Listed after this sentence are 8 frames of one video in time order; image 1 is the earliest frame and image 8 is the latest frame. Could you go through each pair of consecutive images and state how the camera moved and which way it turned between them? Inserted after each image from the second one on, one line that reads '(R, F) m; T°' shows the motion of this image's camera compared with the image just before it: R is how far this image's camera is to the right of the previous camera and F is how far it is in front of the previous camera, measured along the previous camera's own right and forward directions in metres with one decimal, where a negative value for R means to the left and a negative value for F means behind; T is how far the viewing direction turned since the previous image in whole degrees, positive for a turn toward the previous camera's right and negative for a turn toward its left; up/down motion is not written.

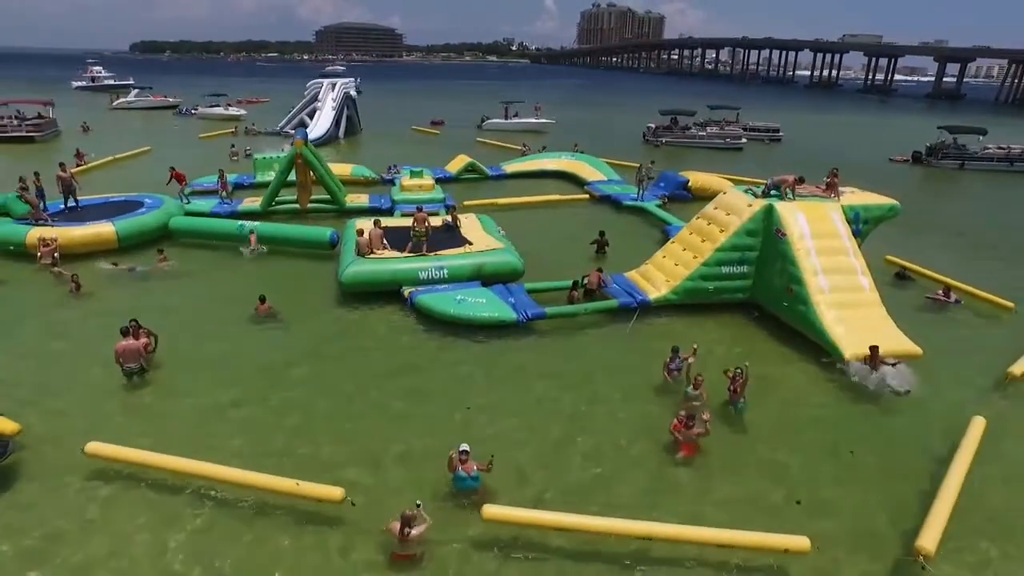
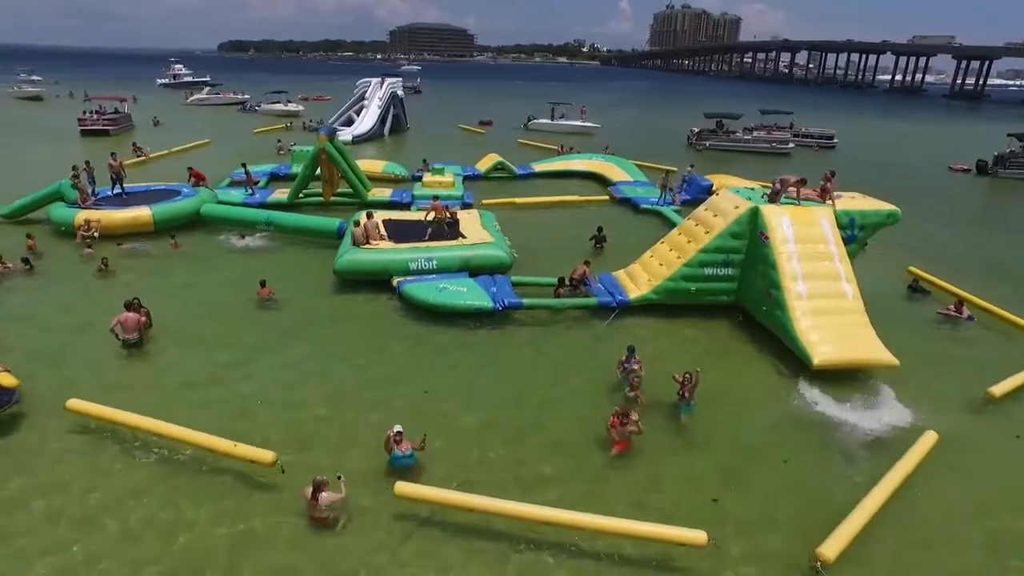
(+1.6, -0.3) m; -6°
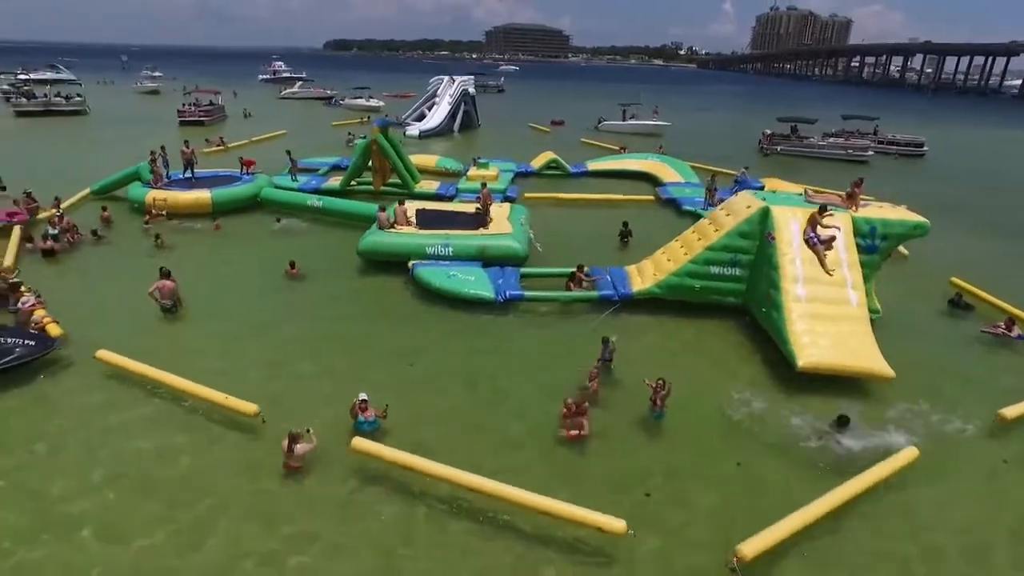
(+1.6, -0.3) m; -8°
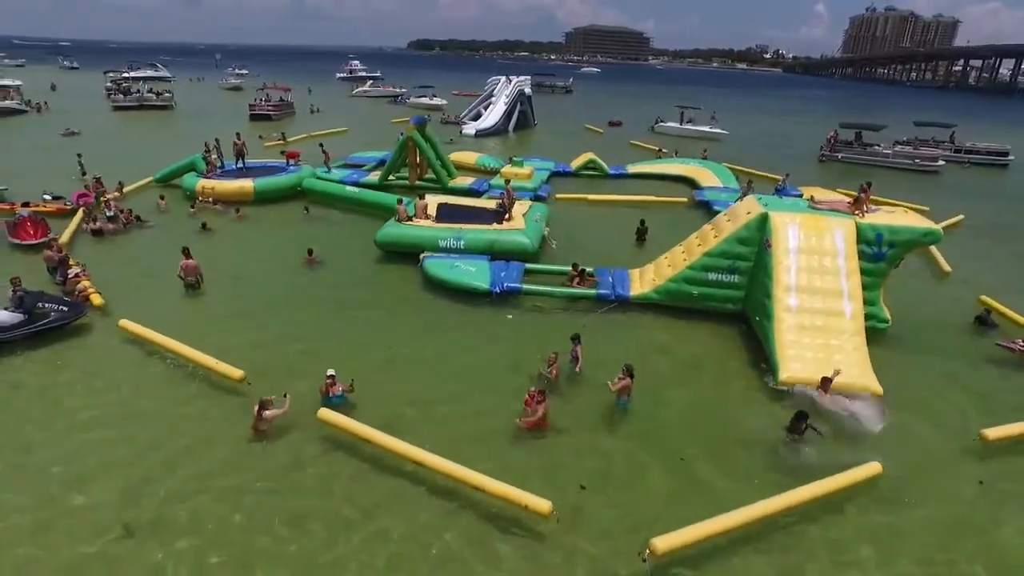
(+1.5, -0.2) m; -6°
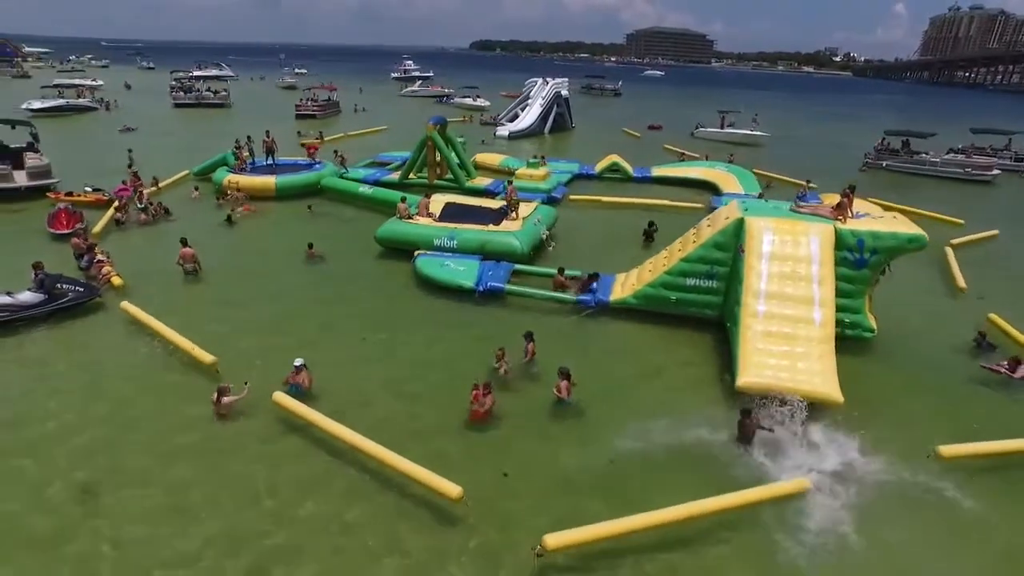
(+1.5, -0.2) m; -5°
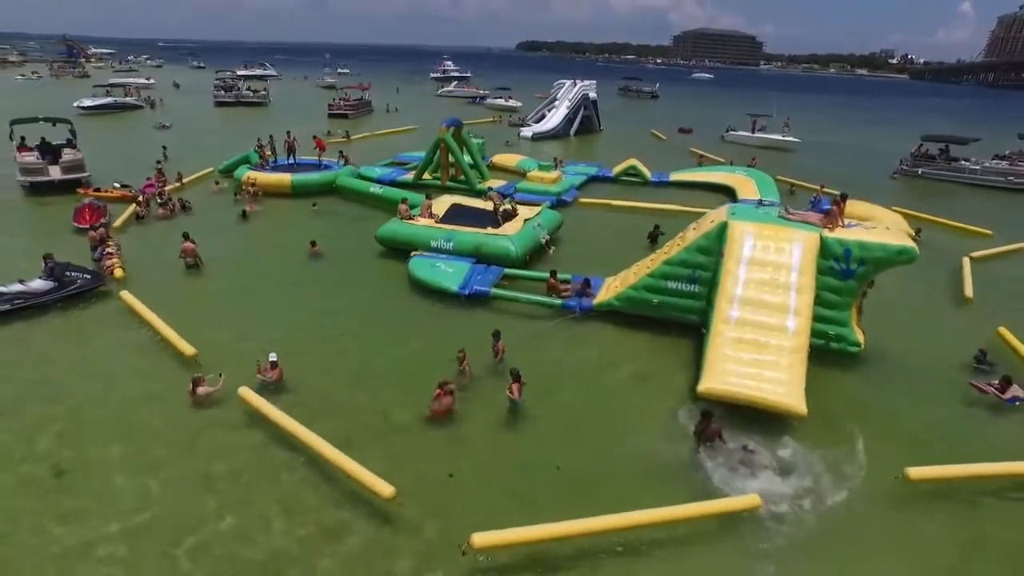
(+1.1, -0.1) m; -4°
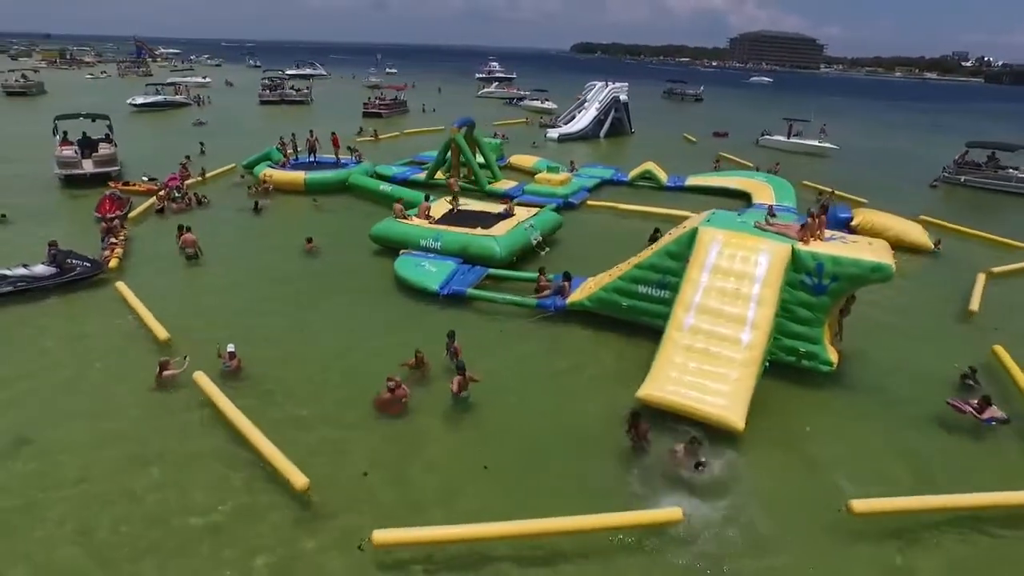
(+1.5, 0.0) m; -5°
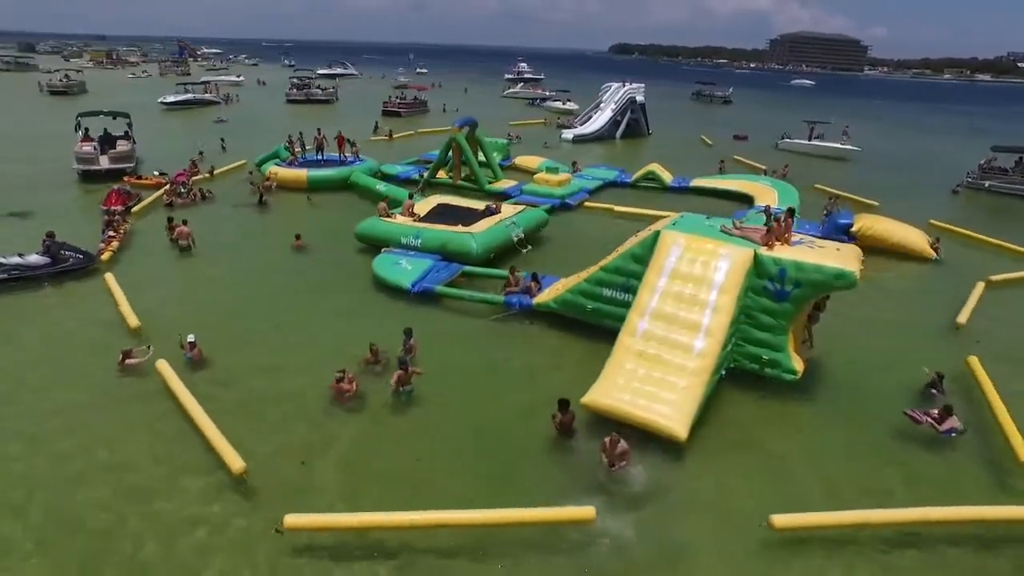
(+1.3, 0.0) m; -3°
